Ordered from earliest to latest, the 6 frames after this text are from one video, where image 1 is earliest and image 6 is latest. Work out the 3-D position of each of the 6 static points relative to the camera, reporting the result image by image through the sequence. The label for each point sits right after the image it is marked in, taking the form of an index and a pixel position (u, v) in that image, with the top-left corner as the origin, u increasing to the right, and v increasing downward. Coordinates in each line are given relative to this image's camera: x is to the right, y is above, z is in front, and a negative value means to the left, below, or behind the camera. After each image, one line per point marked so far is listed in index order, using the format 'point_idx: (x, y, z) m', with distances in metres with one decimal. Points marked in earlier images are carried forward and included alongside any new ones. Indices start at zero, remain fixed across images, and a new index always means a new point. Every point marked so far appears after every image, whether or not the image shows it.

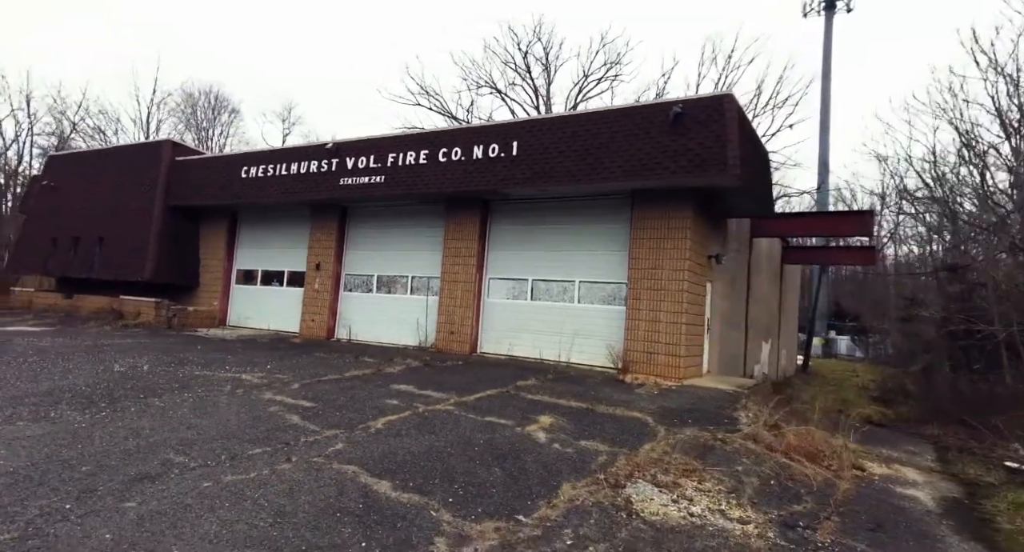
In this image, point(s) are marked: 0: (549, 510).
0: (+0.2, -1.5, +3.8) m
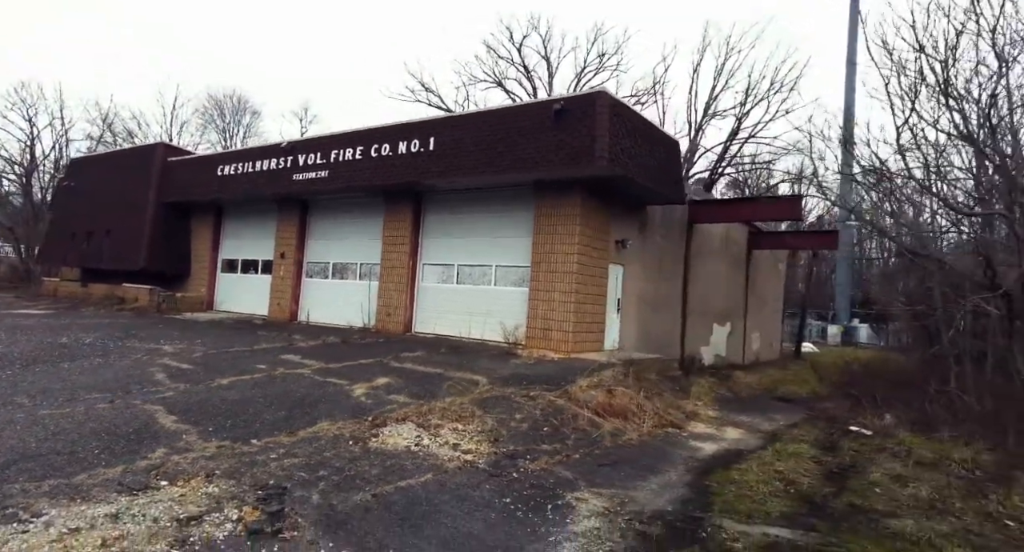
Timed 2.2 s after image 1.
0: (-1.8, -1.3, +4.8) m
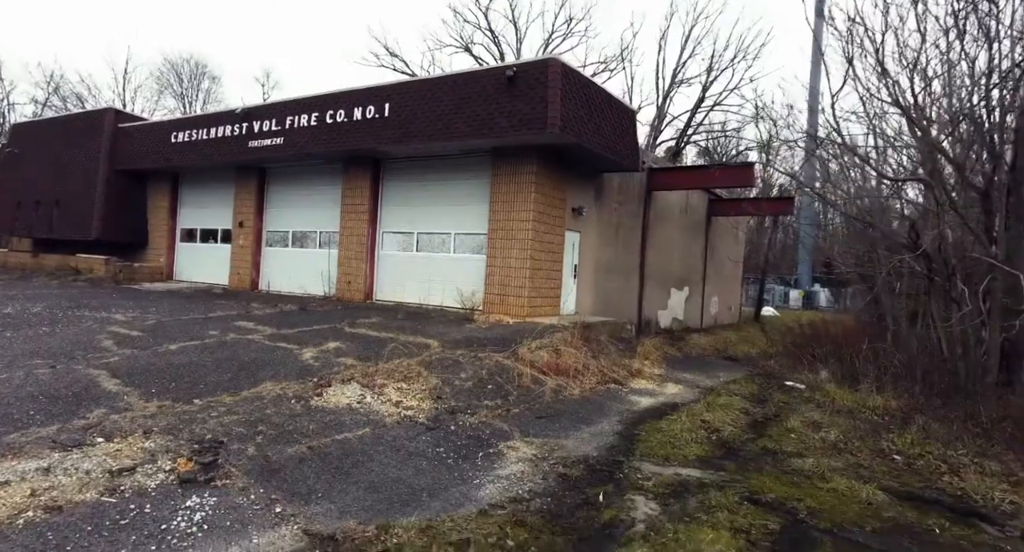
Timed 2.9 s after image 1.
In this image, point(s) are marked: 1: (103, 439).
0: (-2.3, -1.0, +4.9) m
1: (-2.6, -1.0, +3.9) m
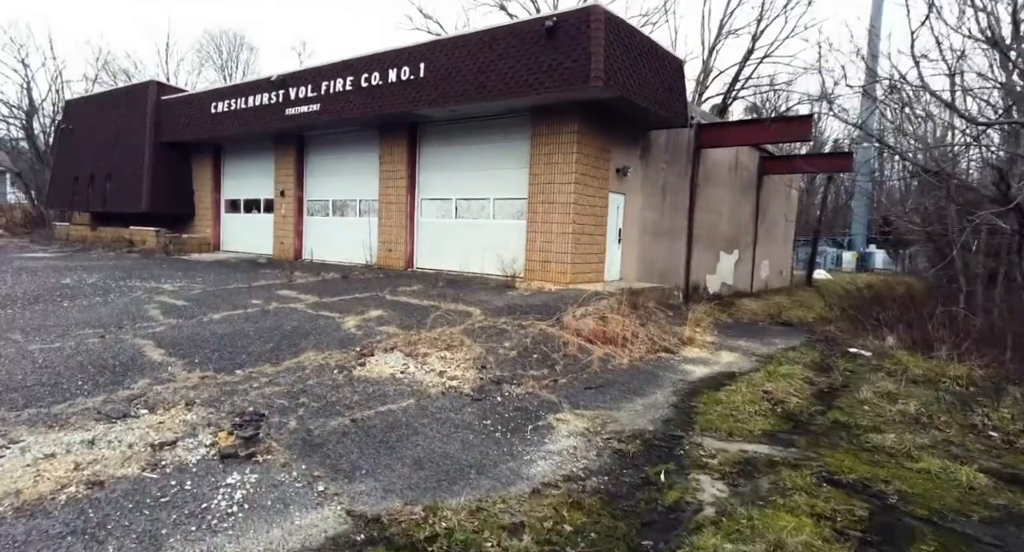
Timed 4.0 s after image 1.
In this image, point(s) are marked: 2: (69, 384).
0: (-1.9, -0.7, +4.8) m
1: (-2.3, -0.8, +3.8) m
2: (-3.0, -0.7, +4.1) m
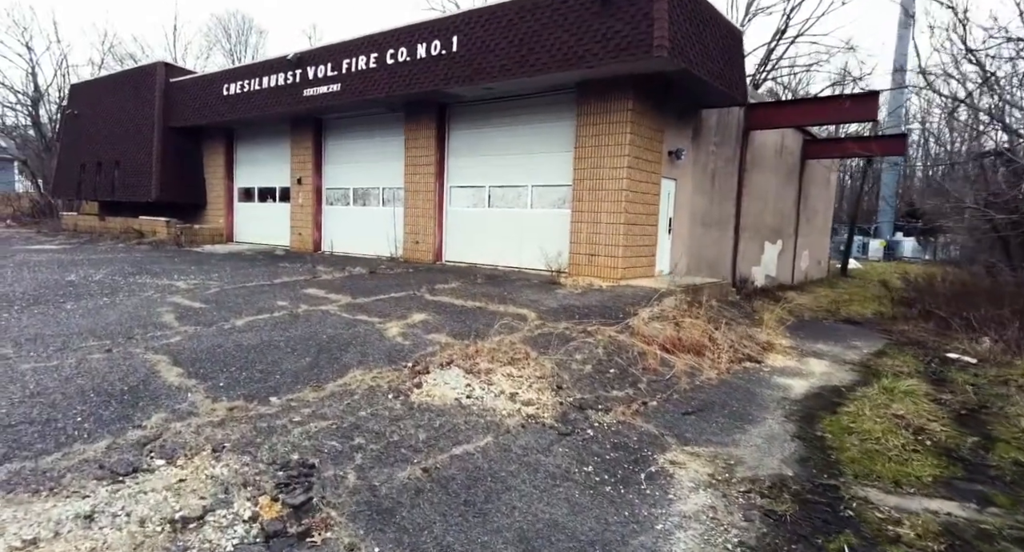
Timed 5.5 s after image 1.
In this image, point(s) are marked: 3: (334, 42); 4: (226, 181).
0: (-1.3, -0.8, +4.0) m
1: (-1.7, -0.9, +2.9) m
2: (-2.4, -0.8, +3.3) m
3: (-3.5, +4.6, +11.7) m
4: (-7.6, +2.5, +15.9) m
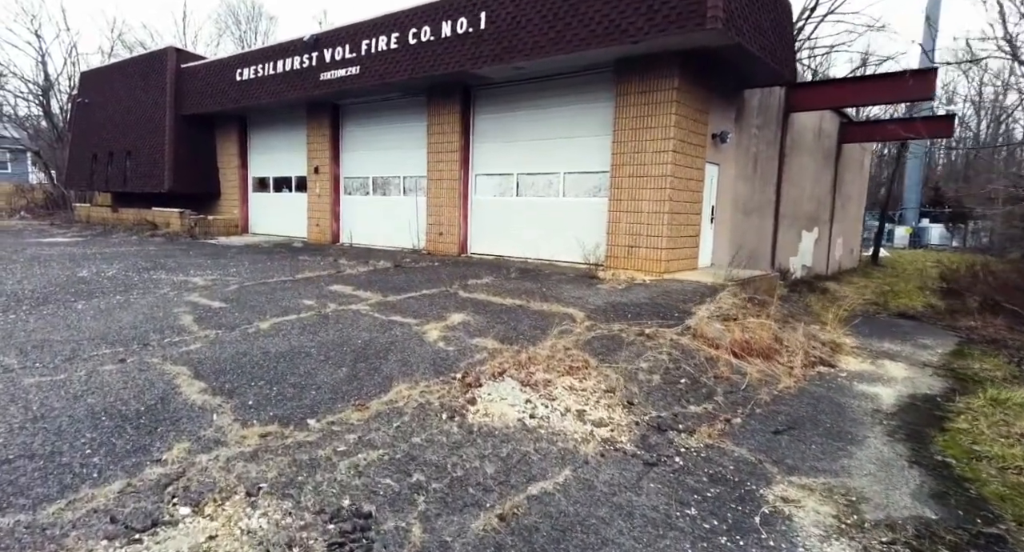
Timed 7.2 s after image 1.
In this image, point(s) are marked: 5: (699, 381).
0: (-0.9, -0.8, +3.4) m
1: (-1.3, -0.9, +2.4) m
2: (-2.0, -0.8, +2.8) m
3: (-3.0, +4.7, +11.1) m
4: (-7.0, +2.7, +15.4) m
5: (+1.4, -0.8, +4.6) m
